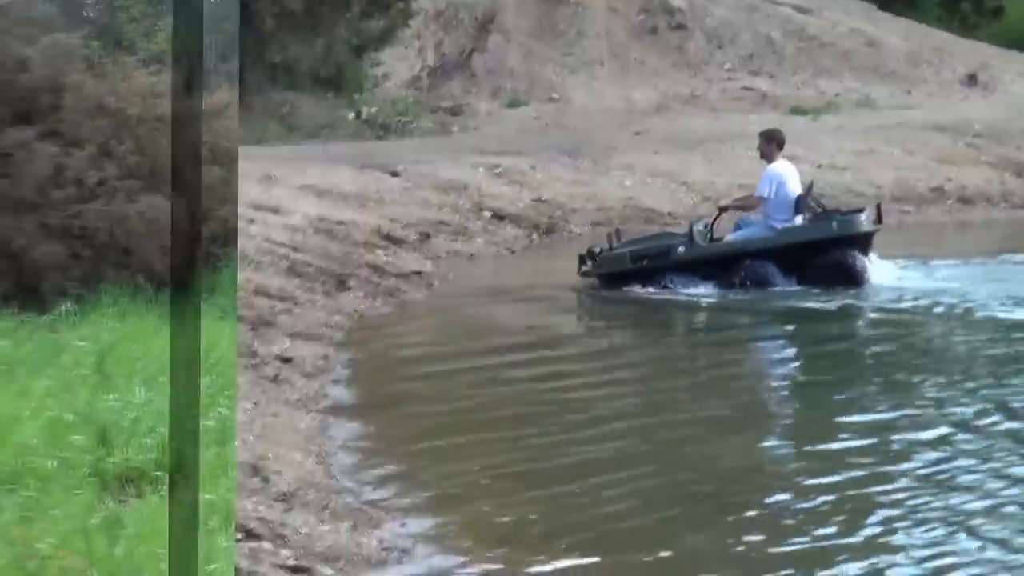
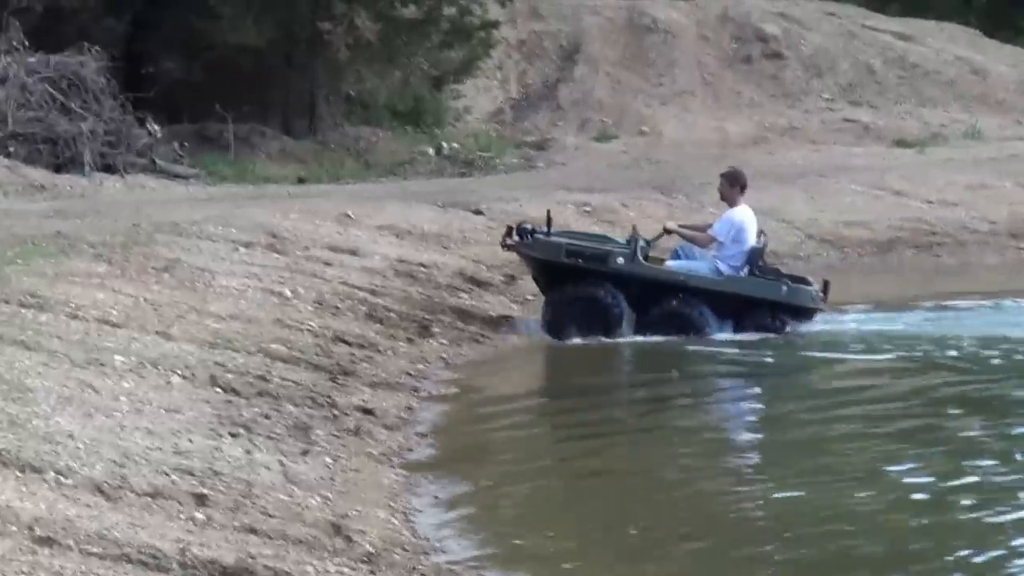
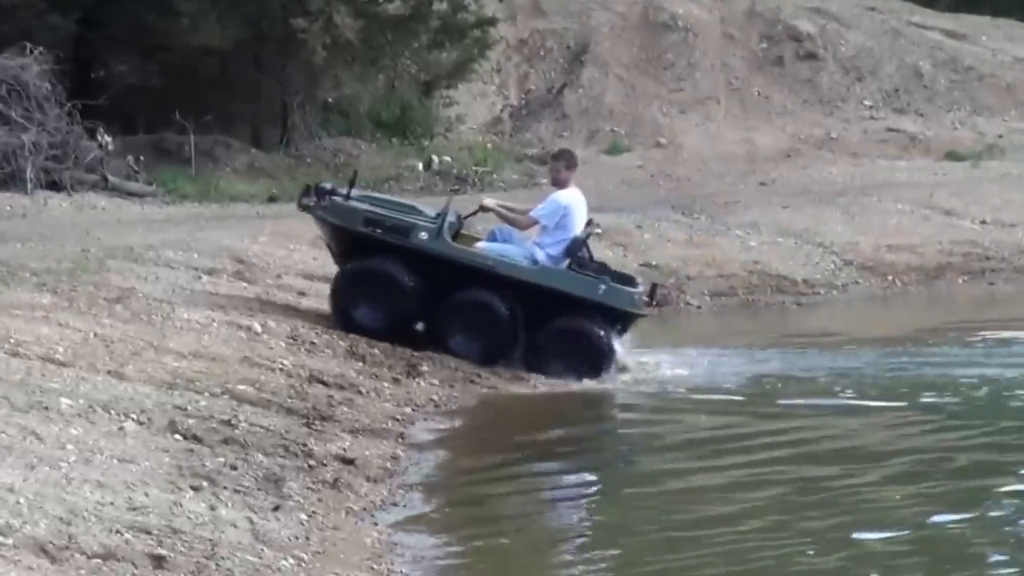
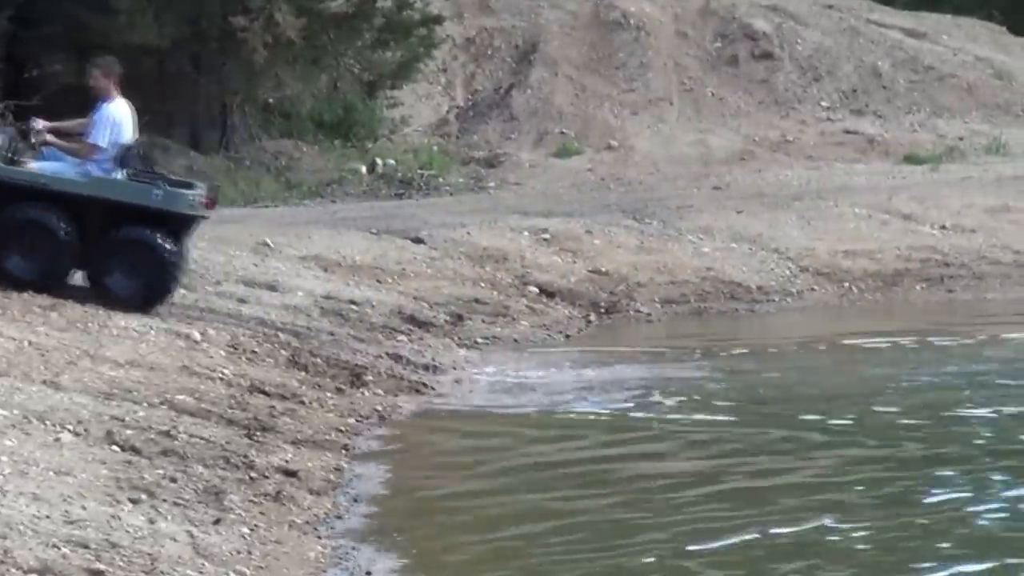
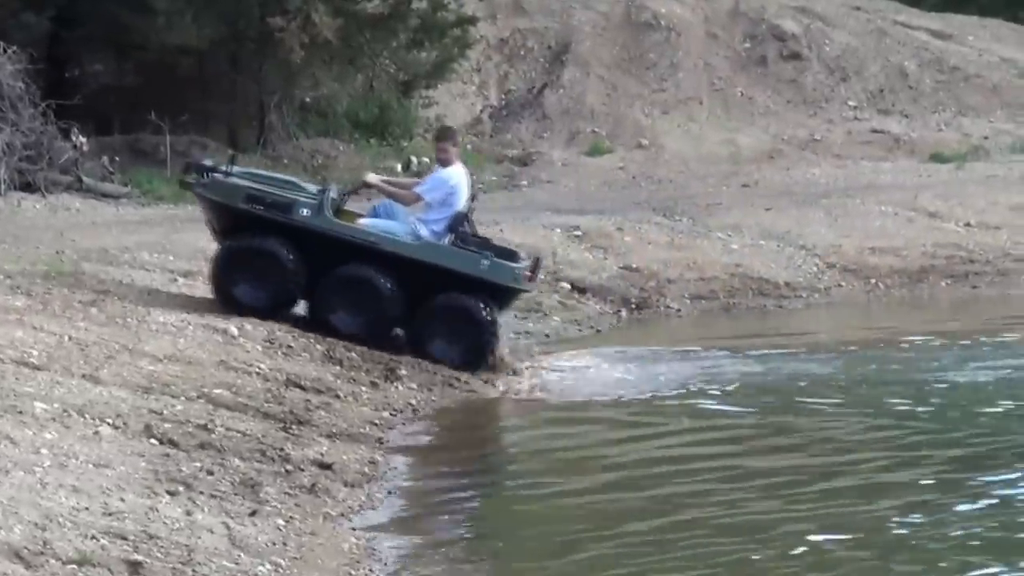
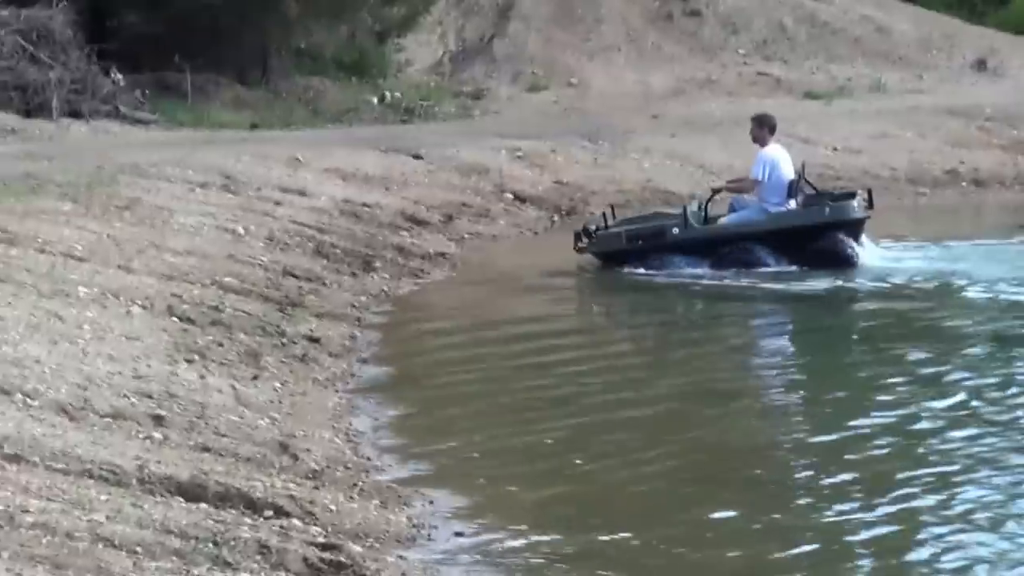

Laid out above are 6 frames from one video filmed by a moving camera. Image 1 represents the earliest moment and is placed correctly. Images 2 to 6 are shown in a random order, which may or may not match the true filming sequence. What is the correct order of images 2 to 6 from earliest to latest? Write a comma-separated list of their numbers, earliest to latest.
6, 2, 3, 5, 4
